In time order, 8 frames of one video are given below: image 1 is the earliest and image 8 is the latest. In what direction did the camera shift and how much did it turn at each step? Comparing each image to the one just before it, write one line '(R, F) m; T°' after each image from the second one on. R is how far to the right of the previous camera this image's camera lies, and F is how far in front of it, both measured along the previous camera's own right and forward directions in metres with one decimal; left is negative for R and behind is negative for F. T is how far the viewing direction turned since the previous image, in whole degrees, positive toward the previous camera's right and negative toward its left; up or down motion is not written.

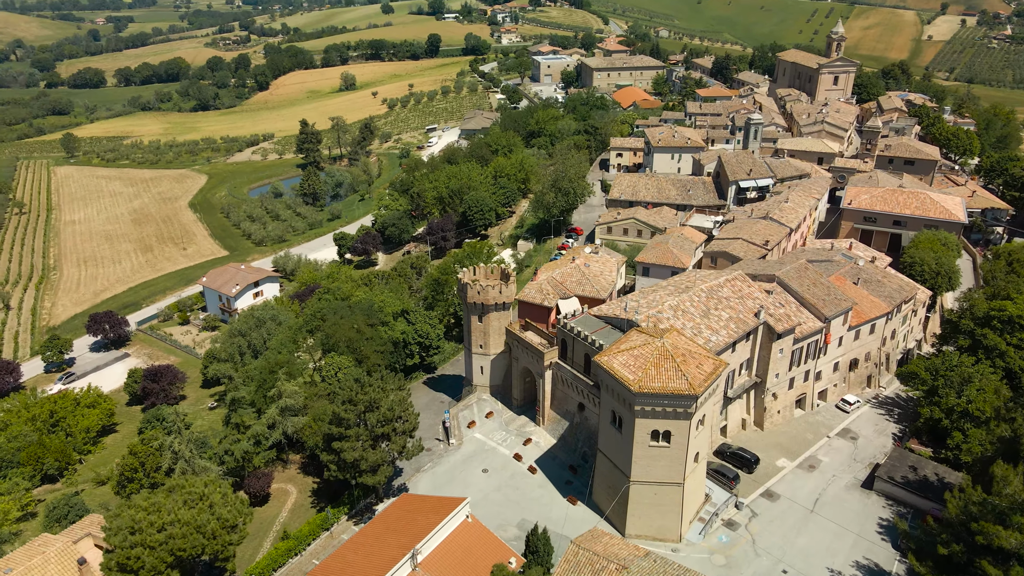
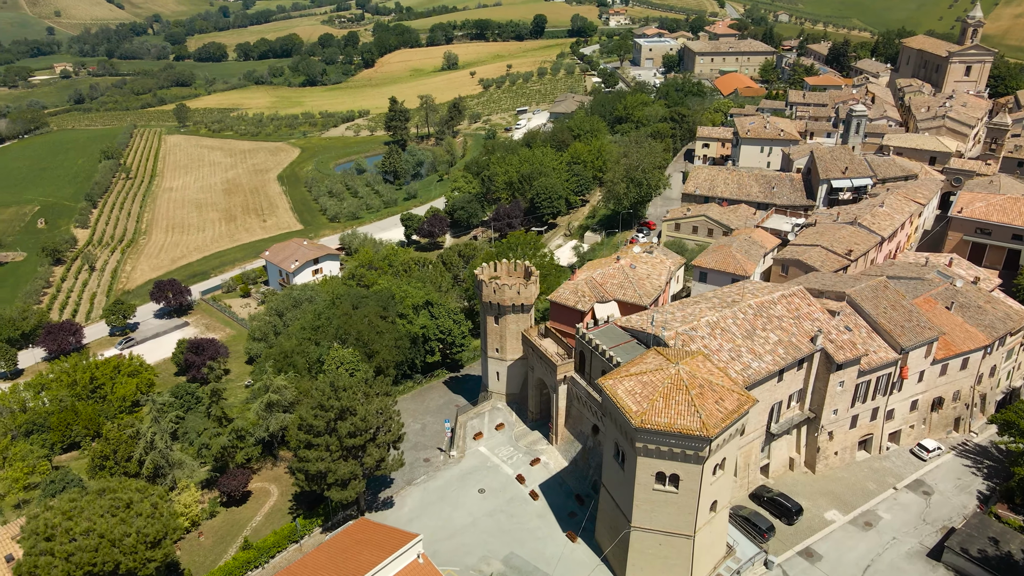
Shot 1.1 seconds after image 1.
(+5.4, +6.0) m; -8°
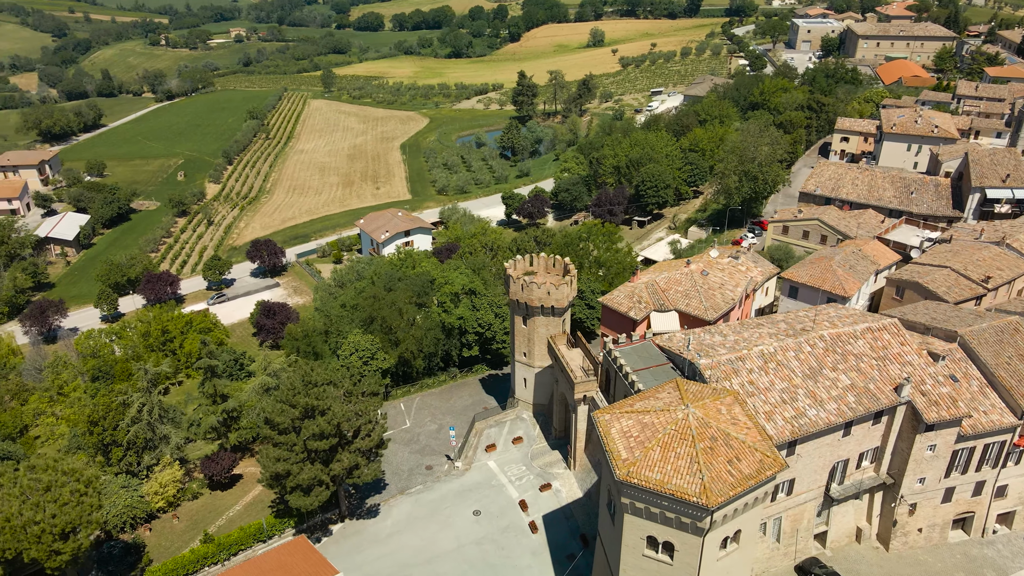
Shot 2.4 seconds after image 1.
(+6.3, +6.5) m; -11°
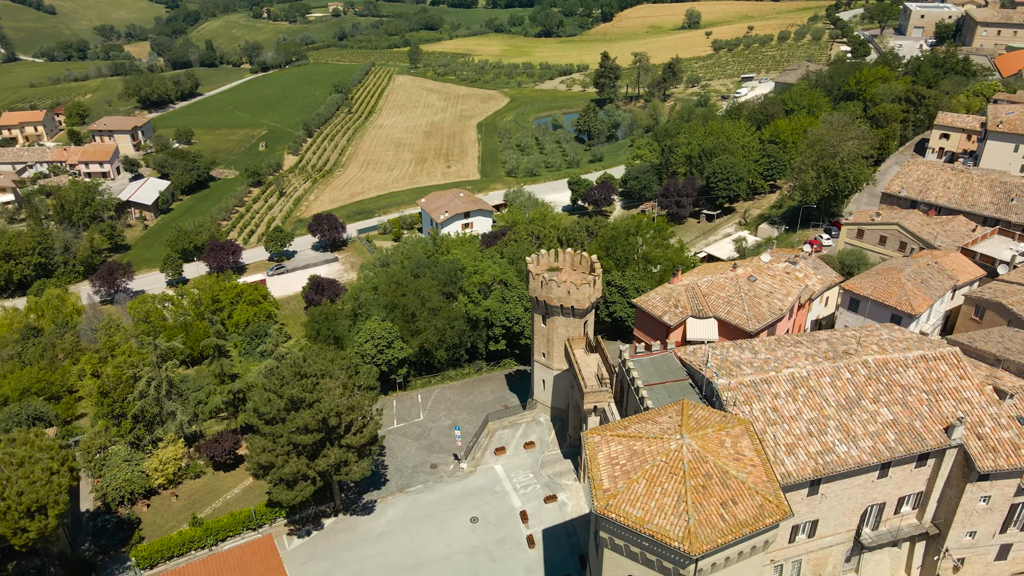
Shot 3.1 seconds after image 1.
(+3.6, +2.8) m; -6°
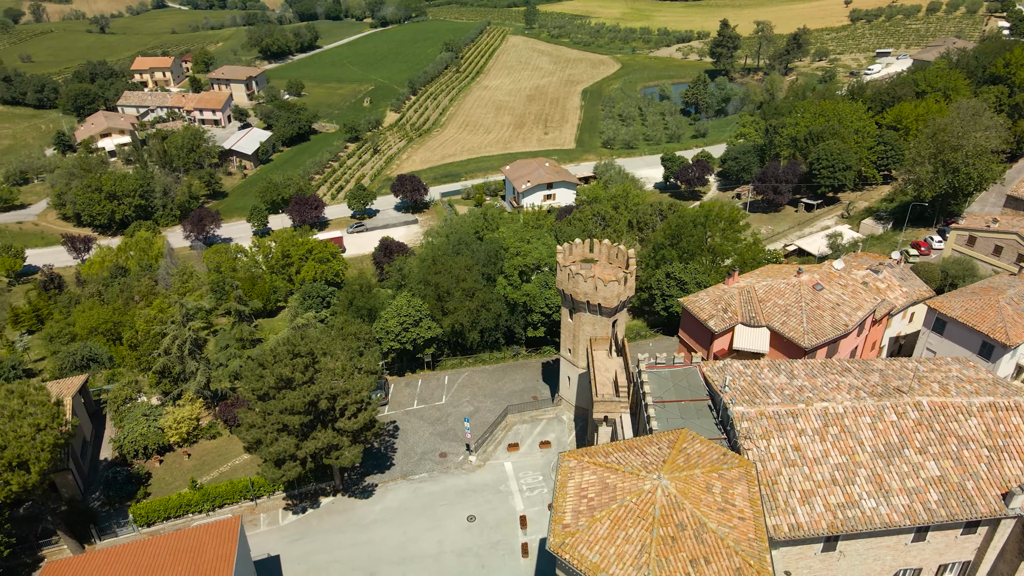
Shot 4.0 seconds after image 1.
(+4.3, +3.0) m; -8°
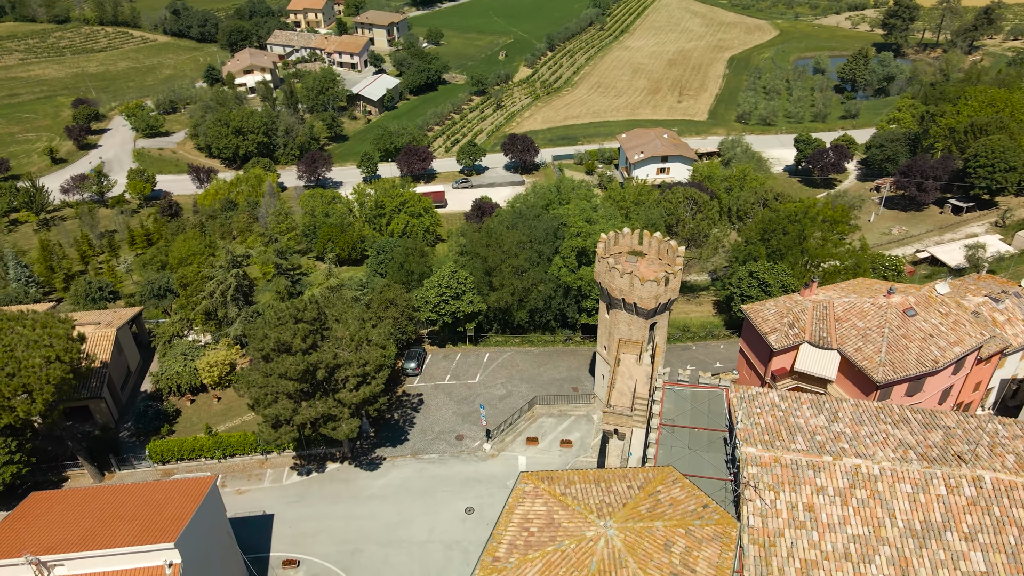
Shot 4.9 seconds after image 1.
(+4.9, +3.2) m; -10°
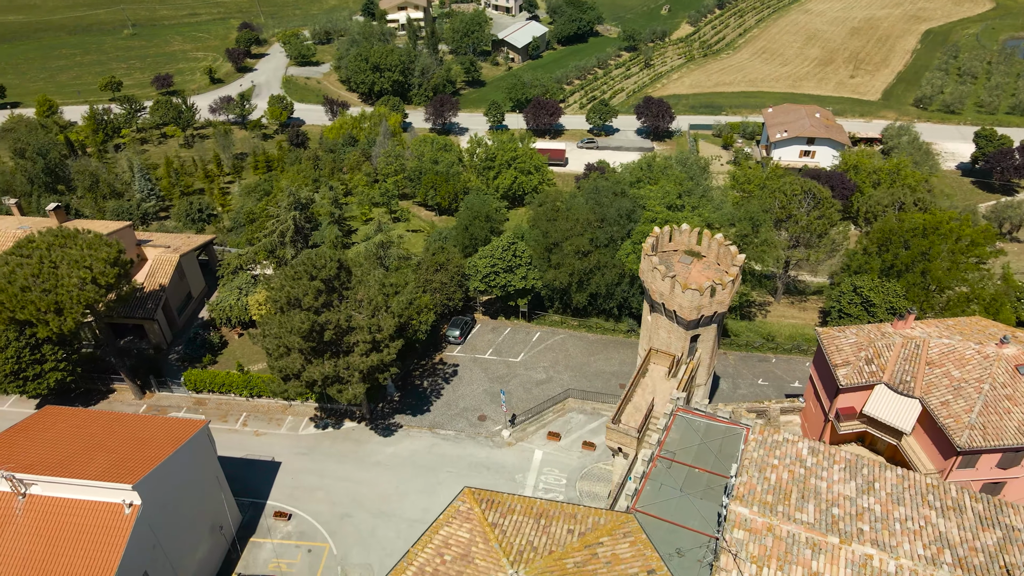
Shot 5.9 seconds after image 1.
(+4.9, +3.2) m; -11°
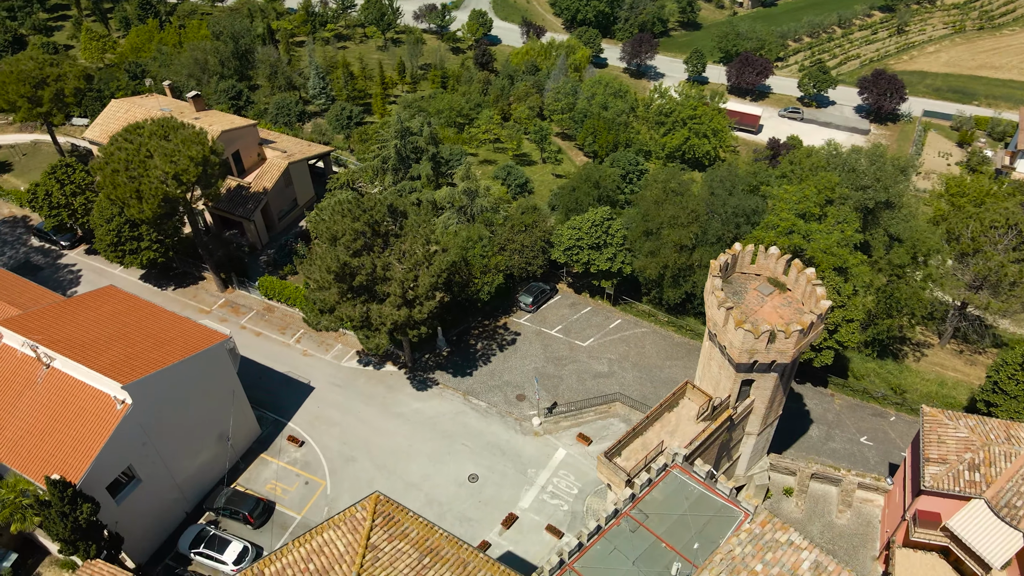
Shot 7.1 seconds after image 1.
(+5.8, +3.9) m; -15°
